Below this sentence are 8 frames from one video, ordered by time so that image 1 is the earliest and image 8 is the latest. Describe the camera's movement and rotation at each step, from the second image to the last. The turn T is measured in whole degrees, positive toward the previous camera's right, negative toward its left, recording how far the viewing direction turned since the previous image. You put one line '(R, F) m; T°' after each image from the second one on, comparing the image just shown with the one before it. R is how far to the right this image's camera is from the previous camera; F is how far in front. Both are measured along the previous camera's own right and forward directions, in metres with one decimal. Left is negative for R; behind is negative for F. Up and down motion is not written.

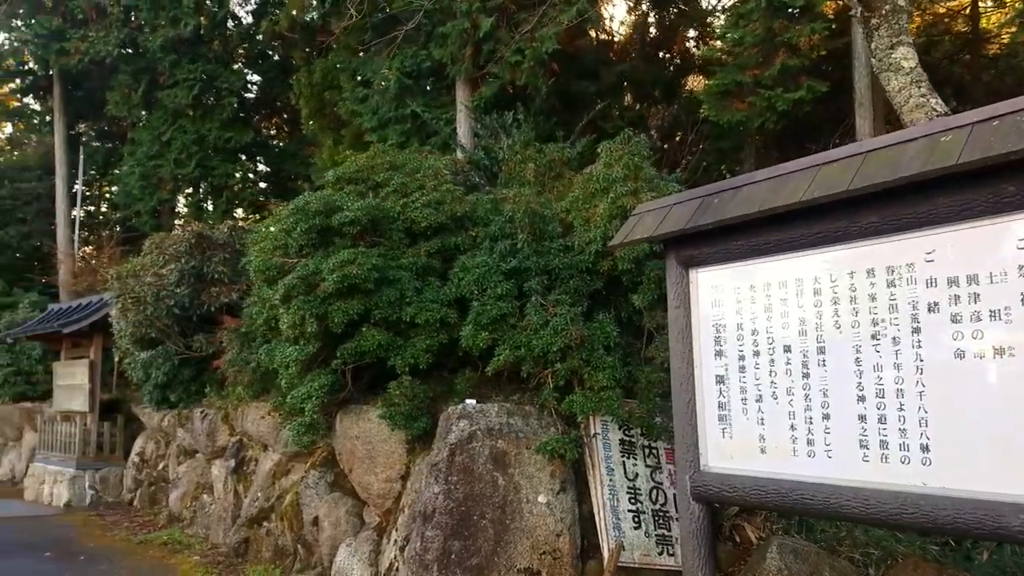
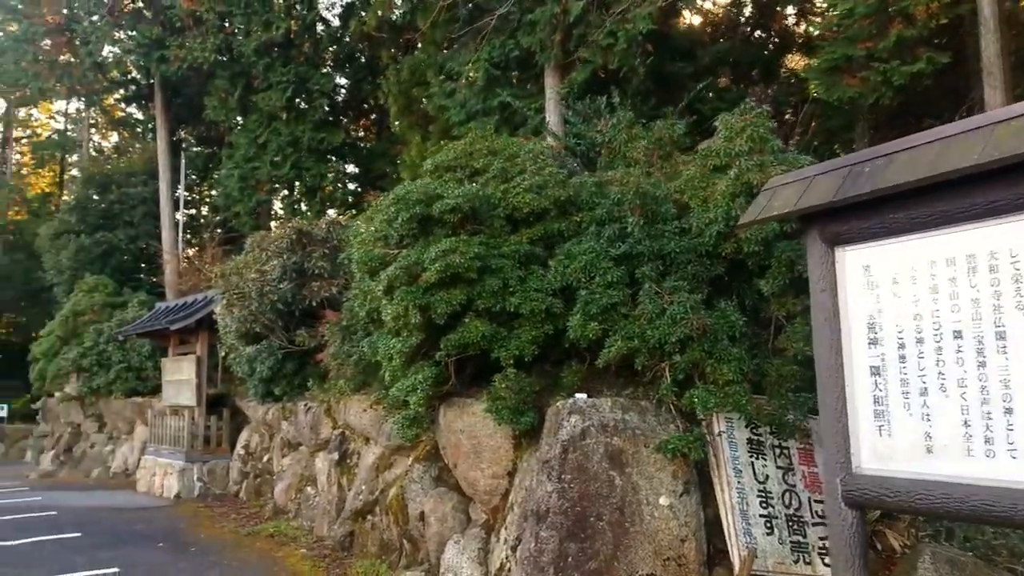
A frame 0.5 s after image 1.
(-0.2, +0.2) m; -6°
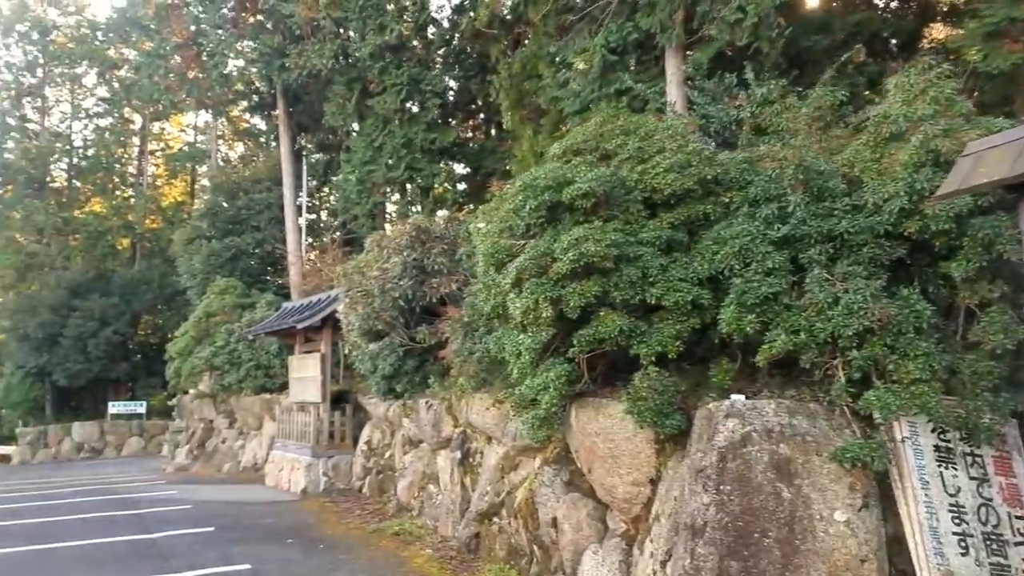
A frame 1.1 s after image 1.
(-0.2, +0.3) m; -8°
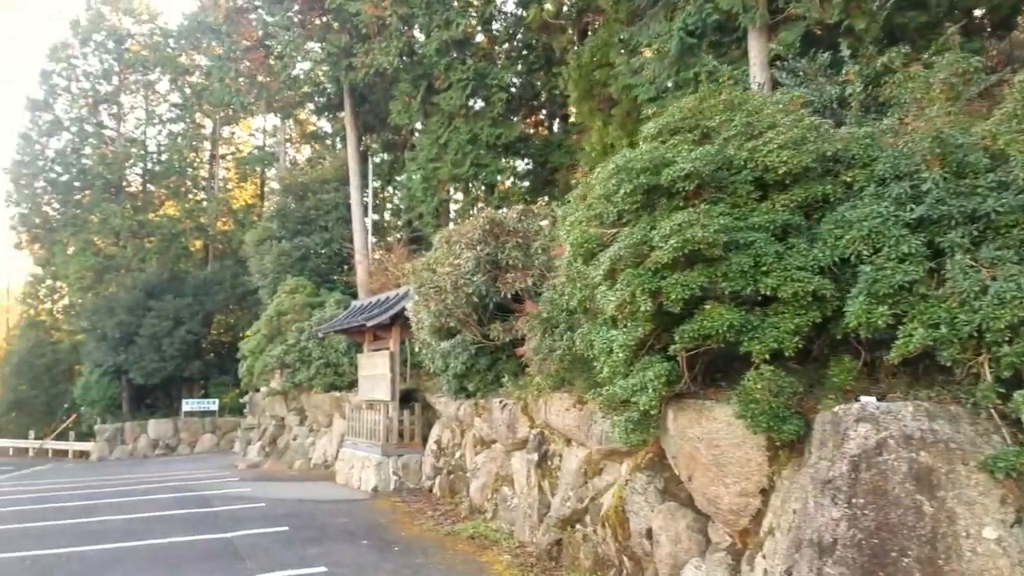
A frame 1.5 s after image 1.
(-0.2, +0.3) m; -4°
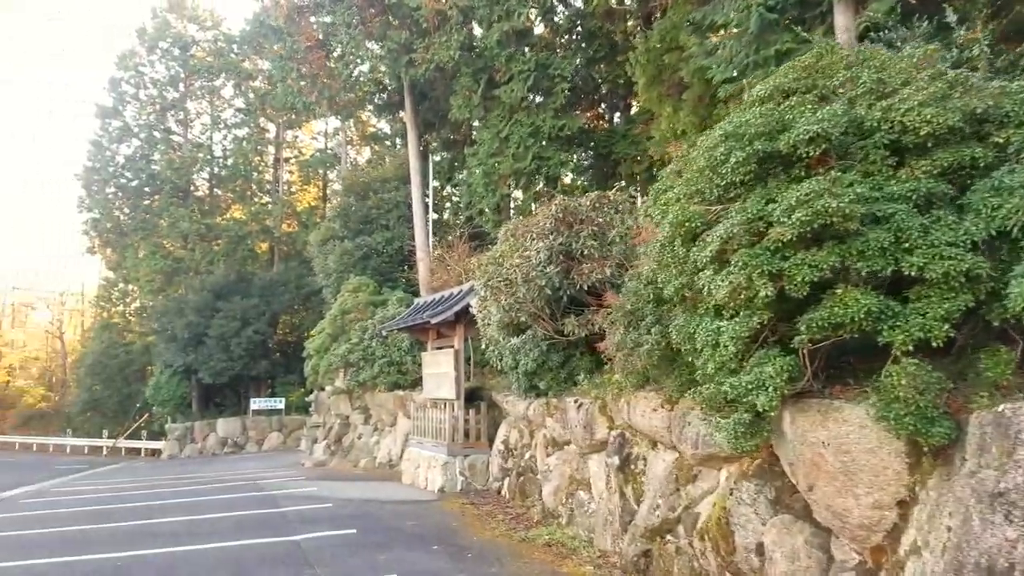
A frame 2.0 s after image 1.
(-0.1, +0.4) m; -4°
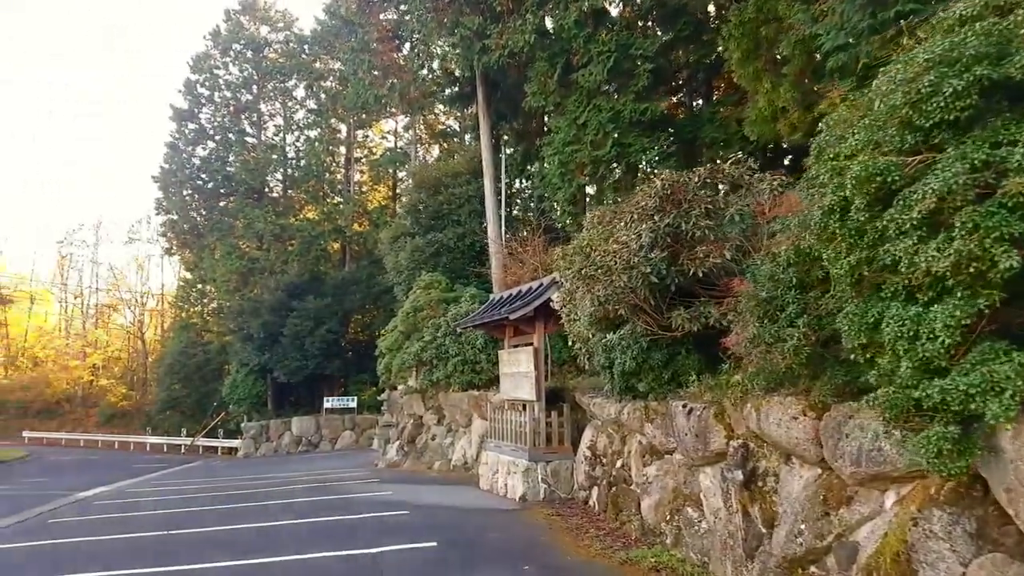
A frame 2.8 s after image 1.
(-0.2, +0.7) m; -5°
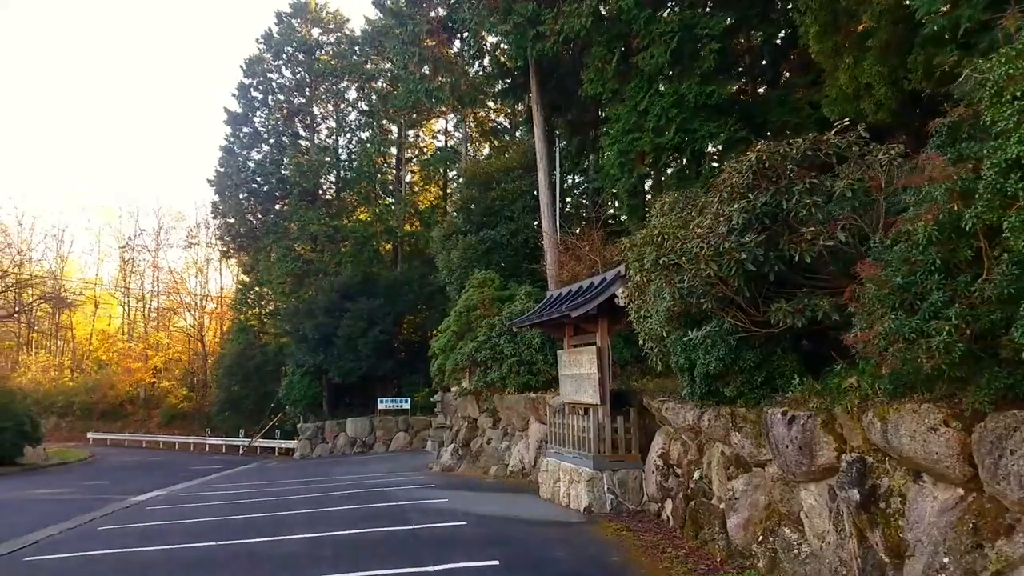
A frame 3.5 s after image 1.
(-0.1, +0.6) m; -4°
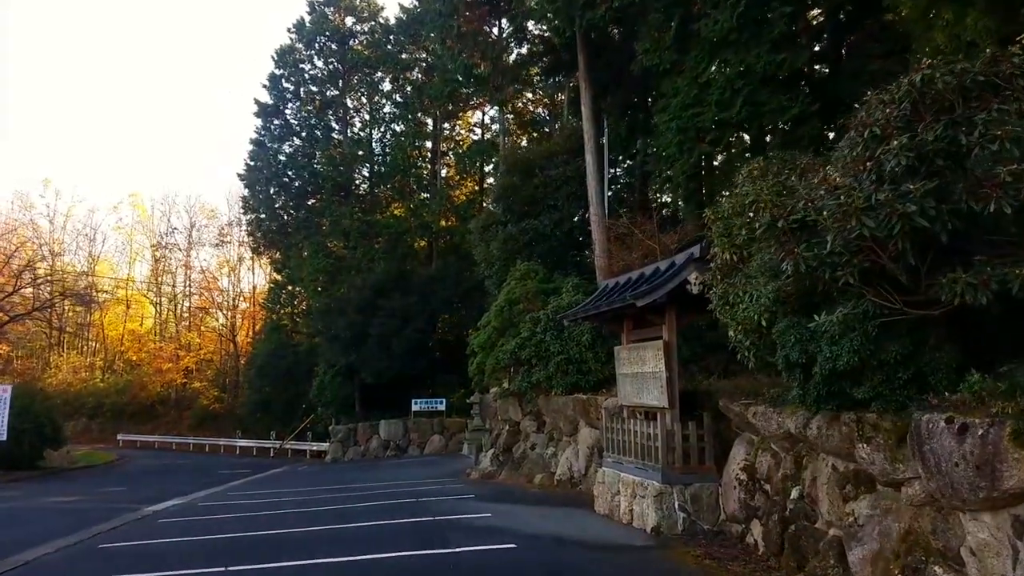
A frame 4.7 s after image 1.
(-0.2, +1.1) m; -2°
